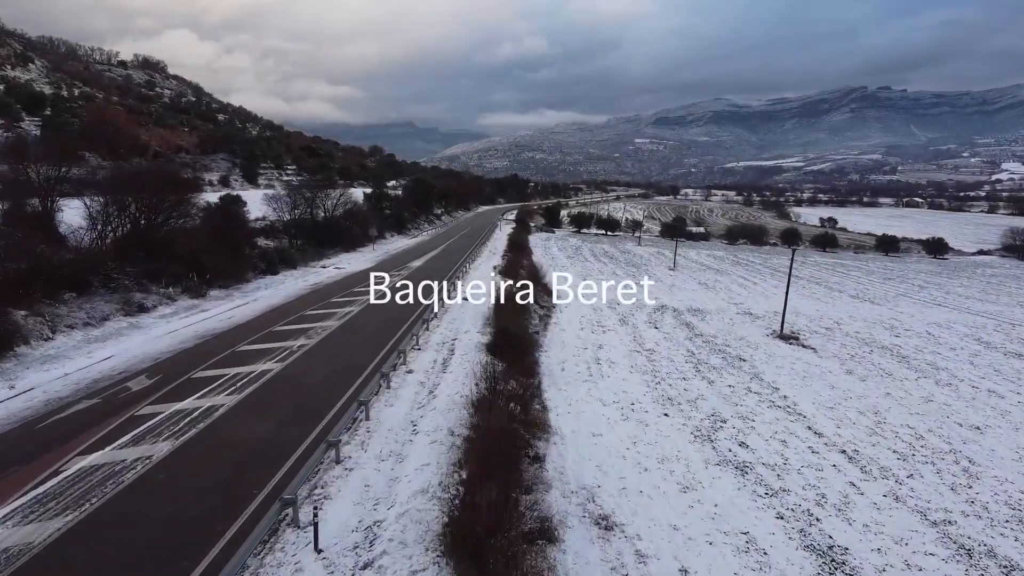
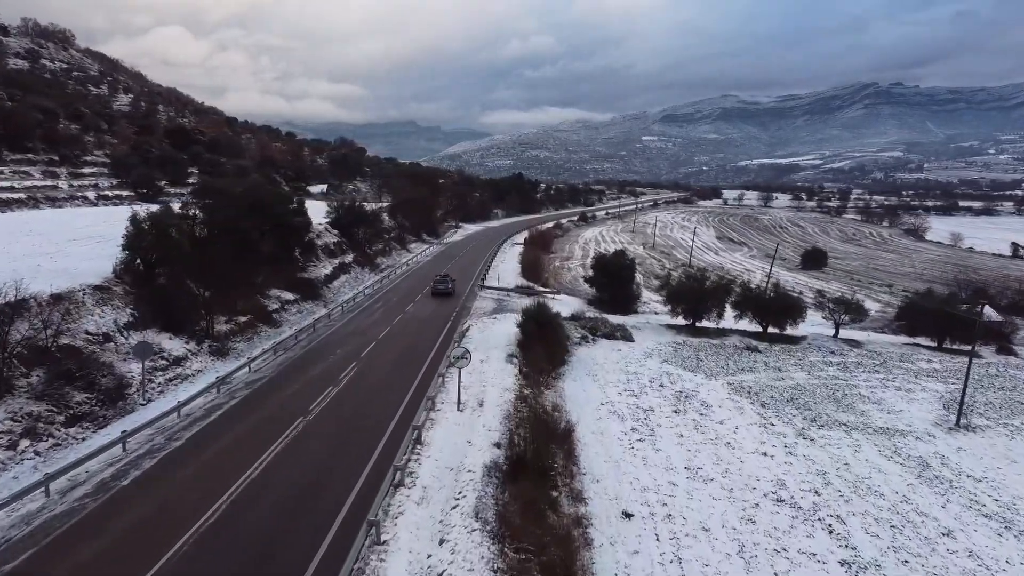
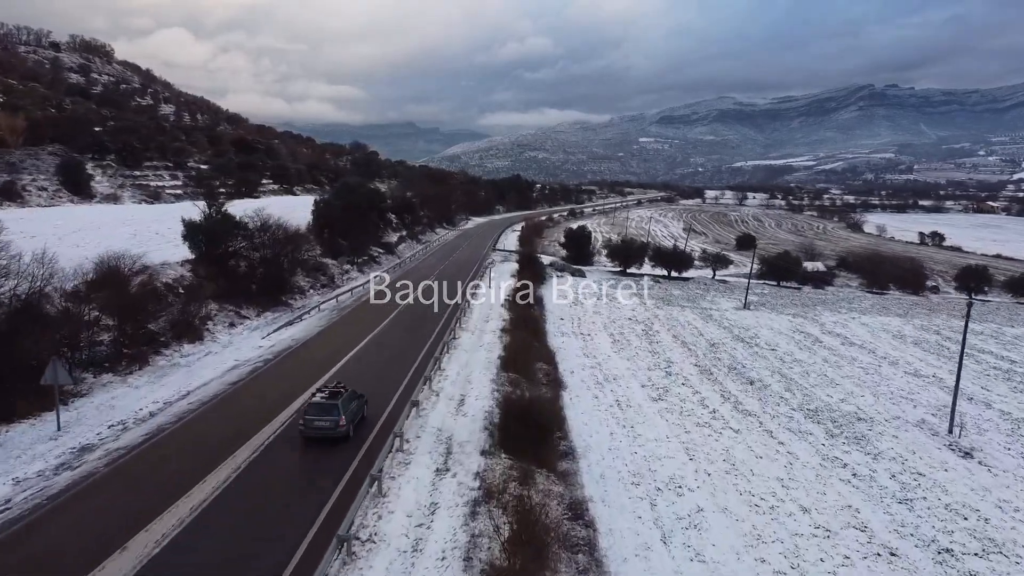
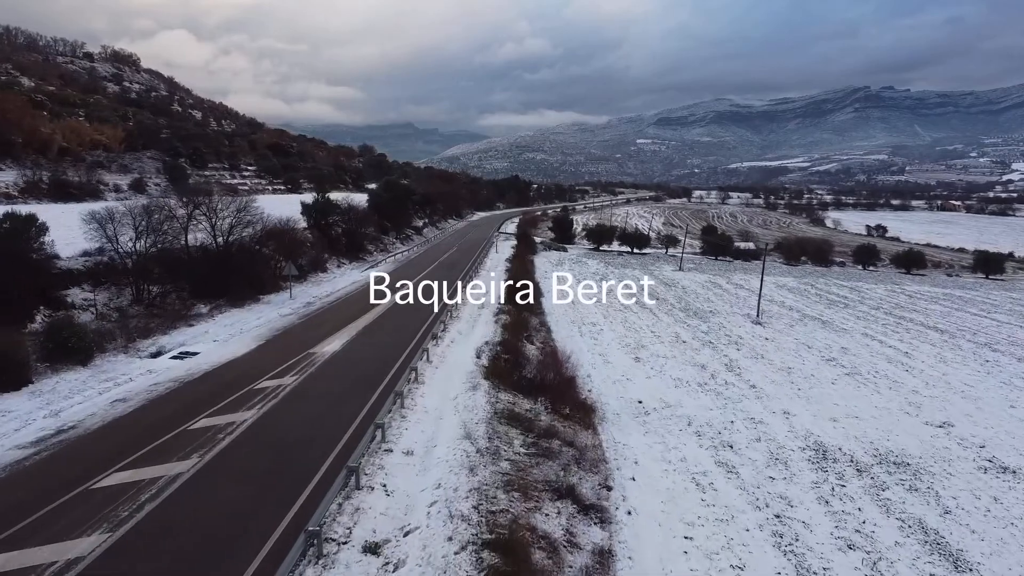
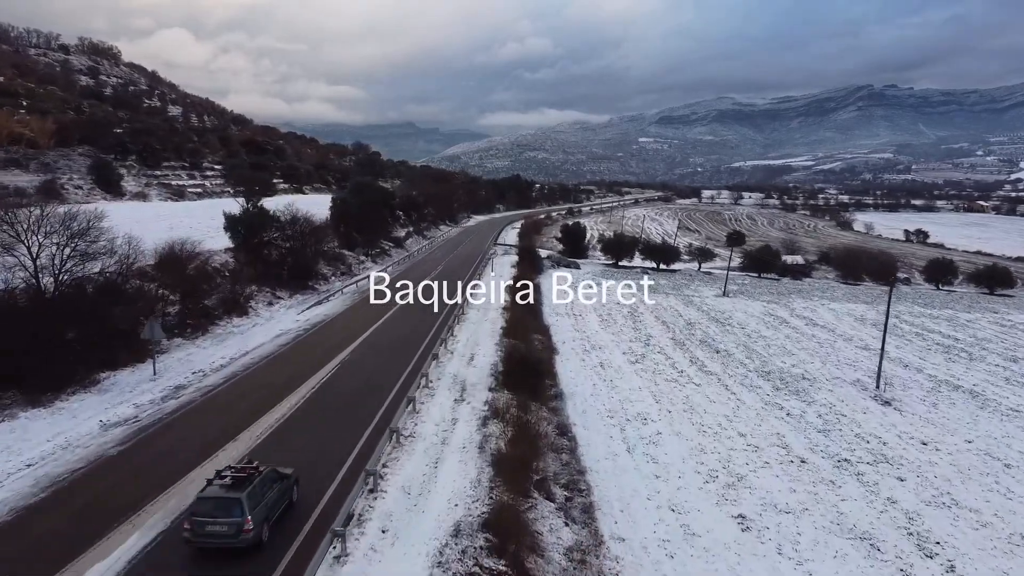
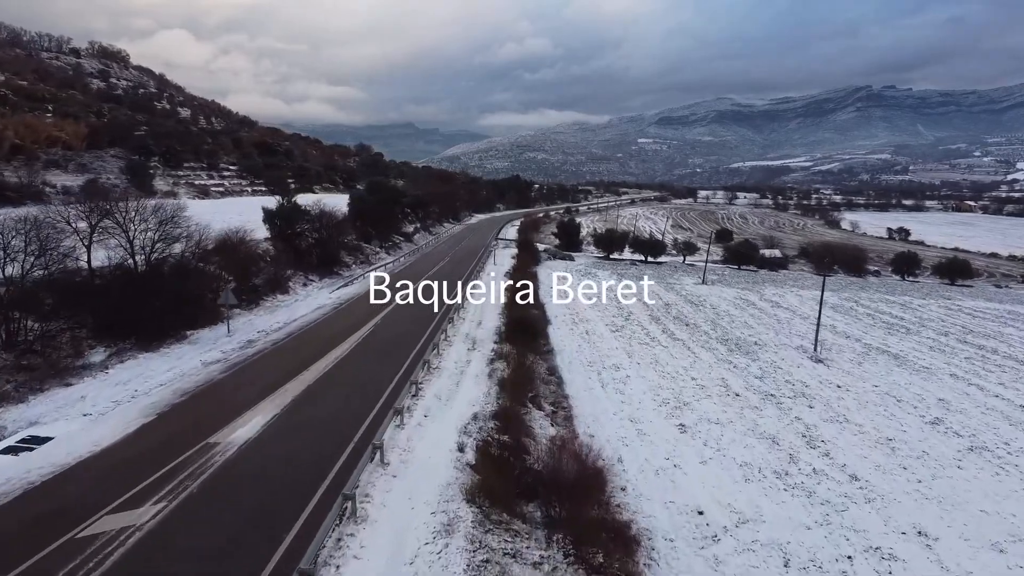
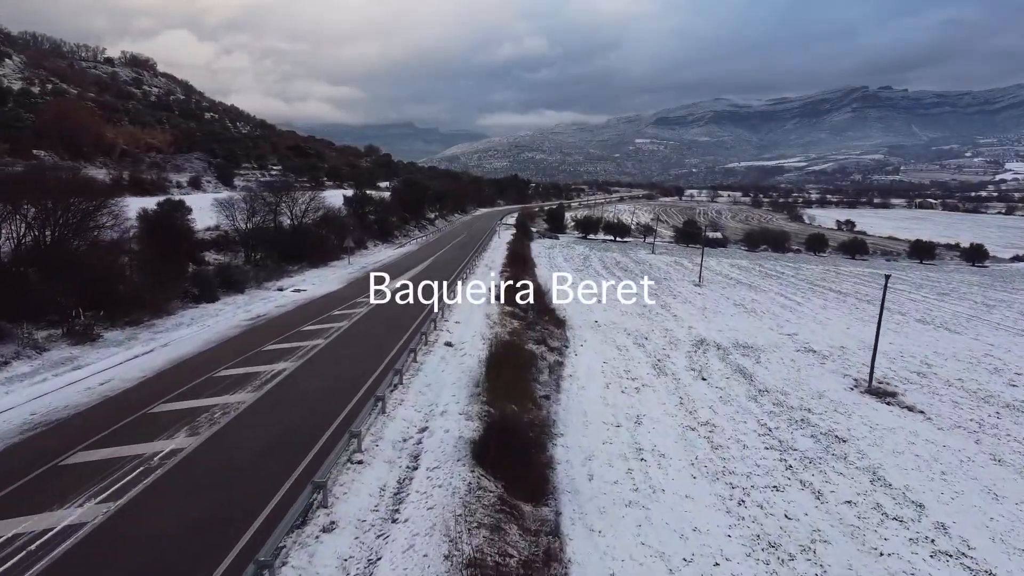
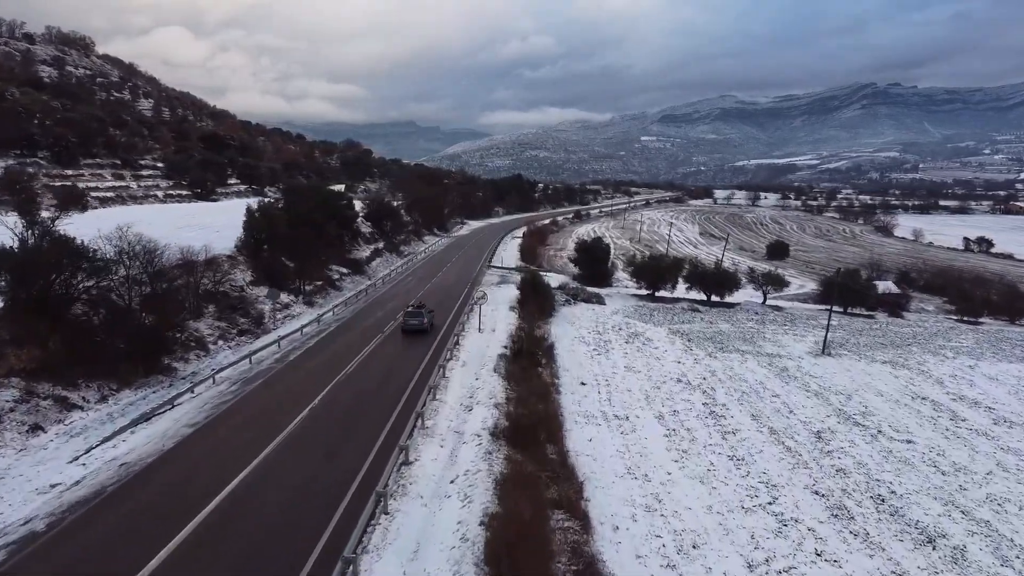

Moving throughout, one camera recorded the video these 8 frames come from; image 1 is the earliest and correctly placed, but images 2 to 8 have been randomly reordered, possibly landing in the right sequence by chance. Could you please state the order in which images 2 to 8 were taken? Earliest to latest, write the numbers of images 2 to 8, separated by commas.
7, 4, 6, 5, 3, 8, 2
